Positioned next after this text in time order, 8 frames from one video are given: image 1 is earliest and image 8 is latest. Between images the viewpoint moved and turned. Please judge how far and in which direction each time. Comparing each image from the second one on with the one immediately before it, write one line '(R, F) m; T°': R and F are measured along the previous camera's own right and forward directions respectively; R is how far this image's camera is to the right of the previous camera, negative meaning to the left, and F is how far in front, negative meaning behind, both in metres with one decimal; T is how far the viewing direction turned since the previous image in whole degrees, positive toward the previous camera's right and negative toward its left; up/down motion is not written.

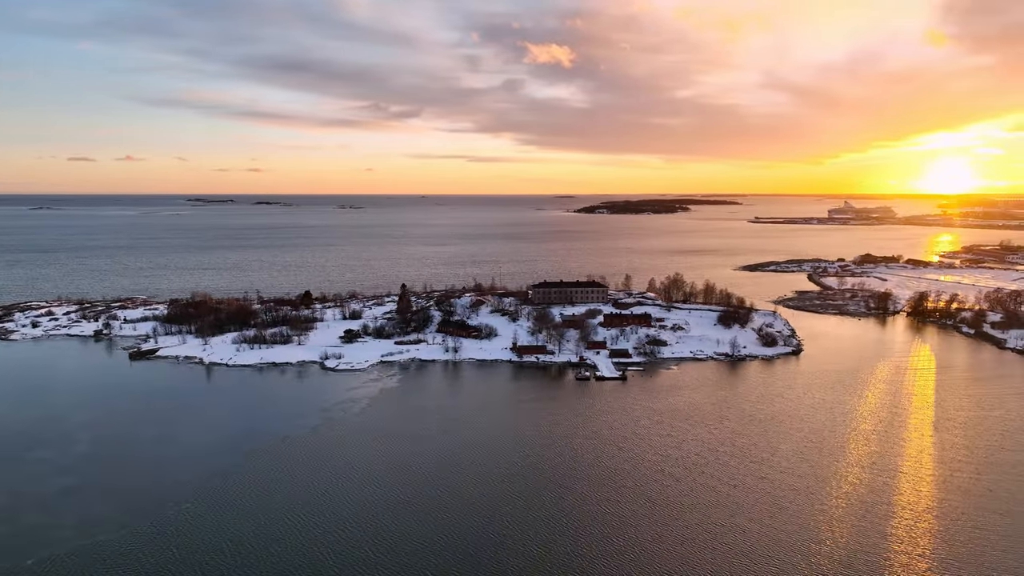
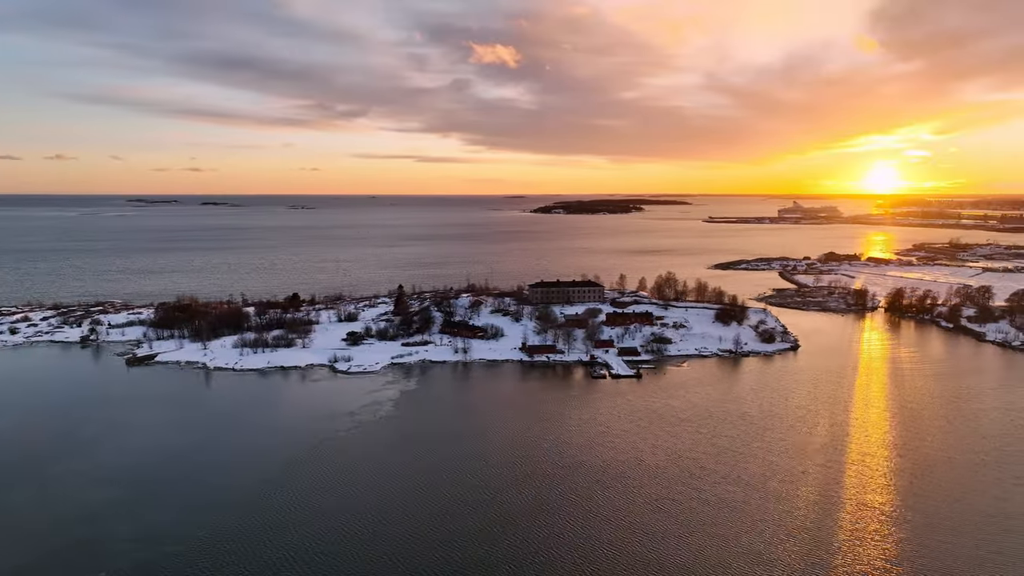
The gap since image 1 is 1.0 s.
(-0.6, 0.0) m; +4°
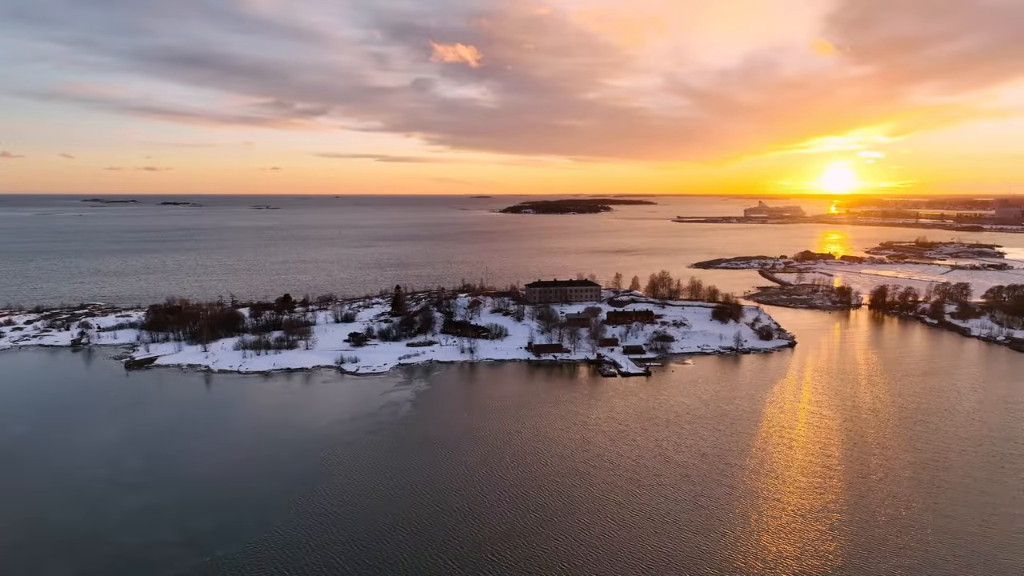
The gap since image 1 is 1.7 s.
(-0.4, 0.0) m; +3°
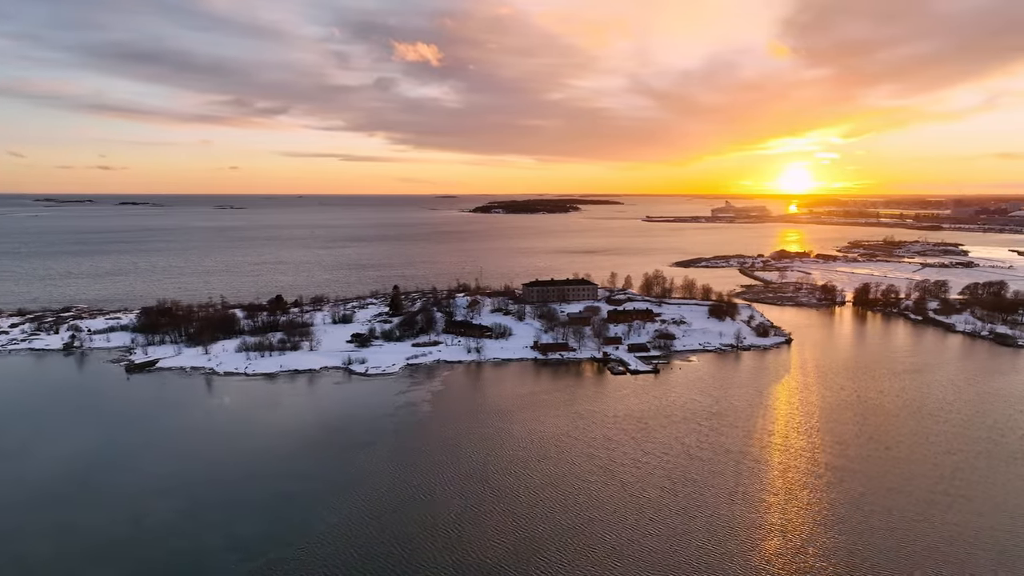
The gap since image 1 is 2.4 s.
(-0.4, 0.0) m; +3°
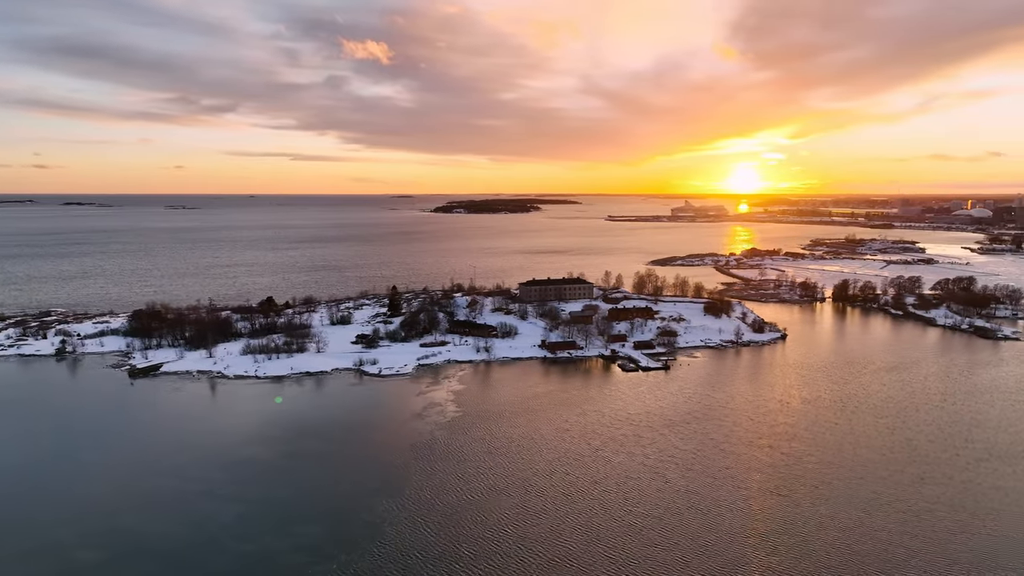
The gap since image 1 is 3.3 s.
(-0.5, 0.0) m; +3°
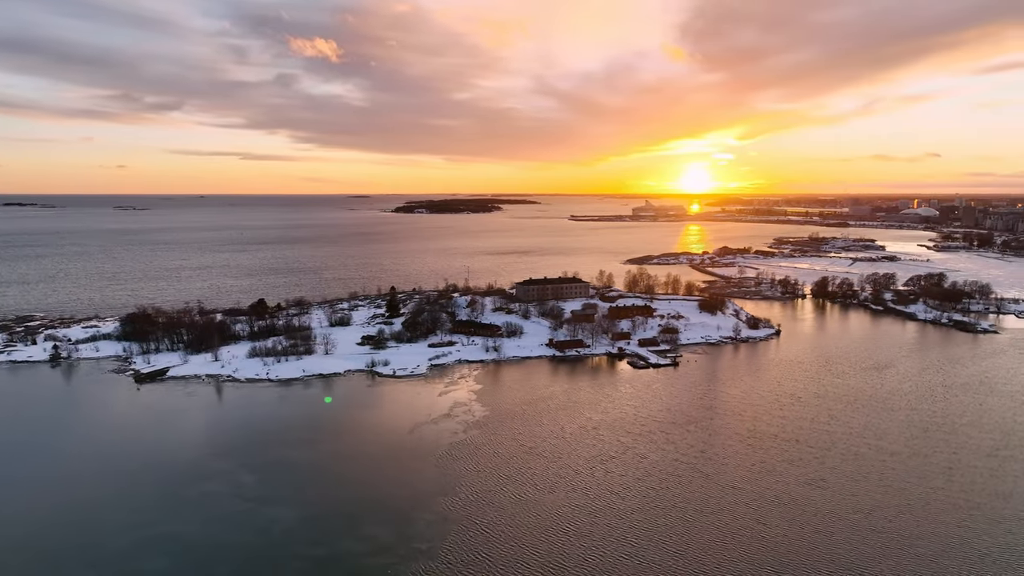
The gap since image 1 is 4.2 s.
(-0.5, 0.0) m; +3°
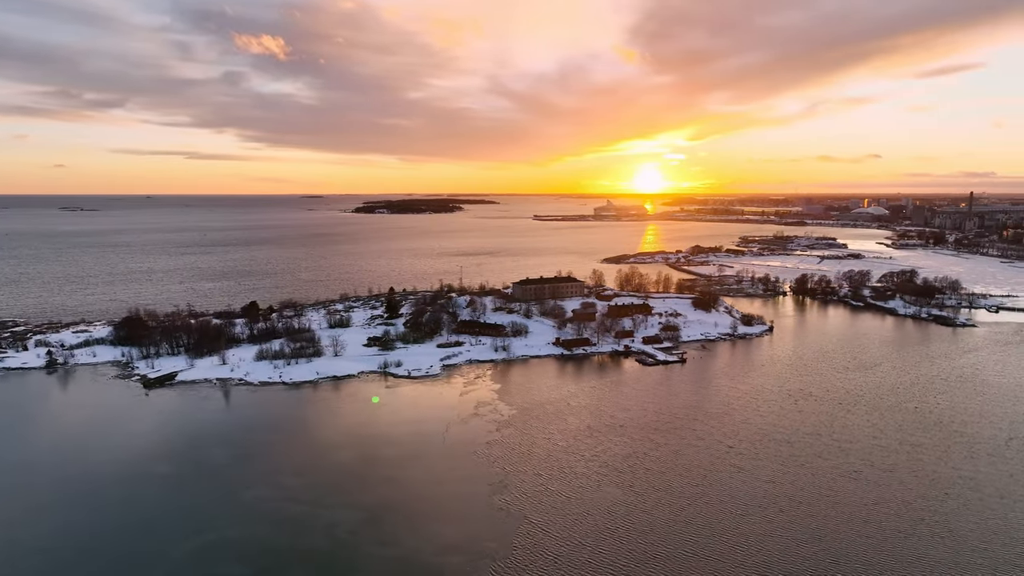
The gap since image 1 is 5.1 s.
(-0.5, 0.0) m; +3°
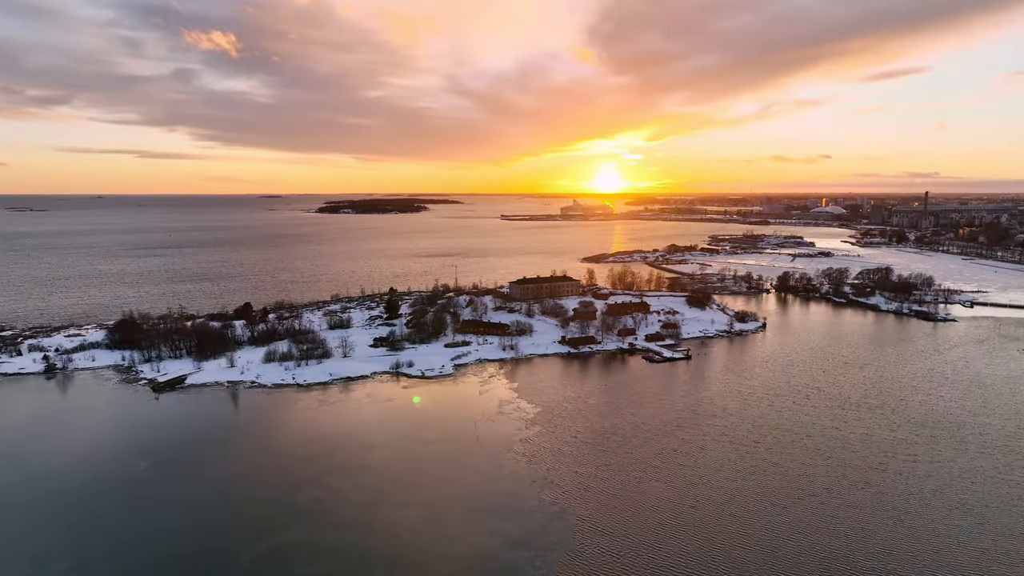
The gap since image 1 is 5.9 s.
(-0.4, 0.0) m; +3°
